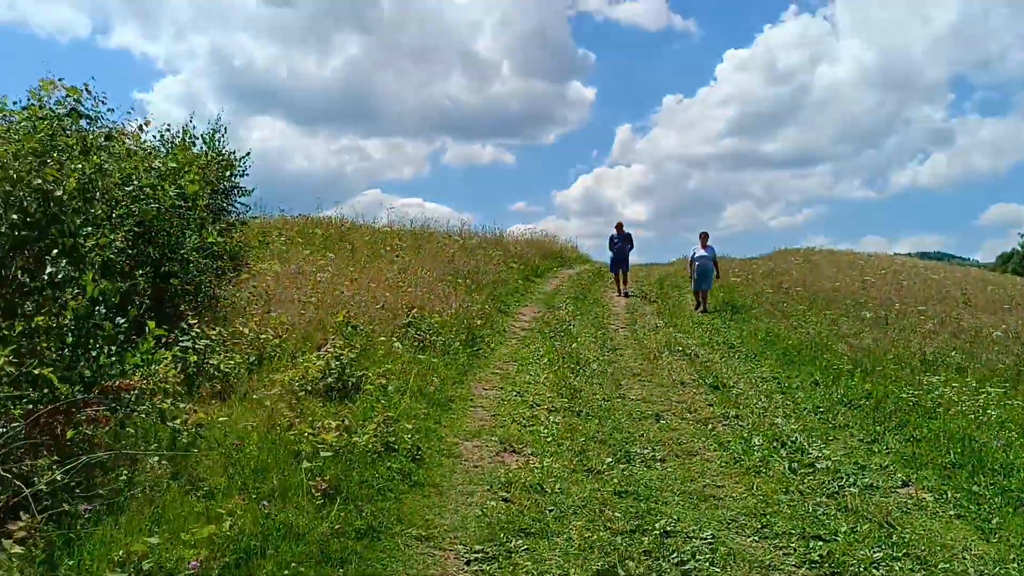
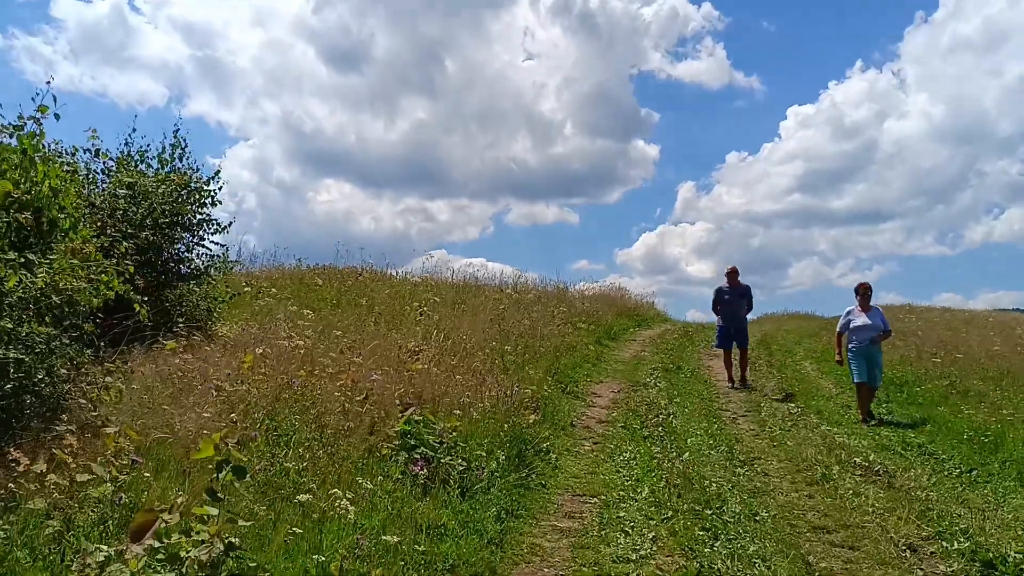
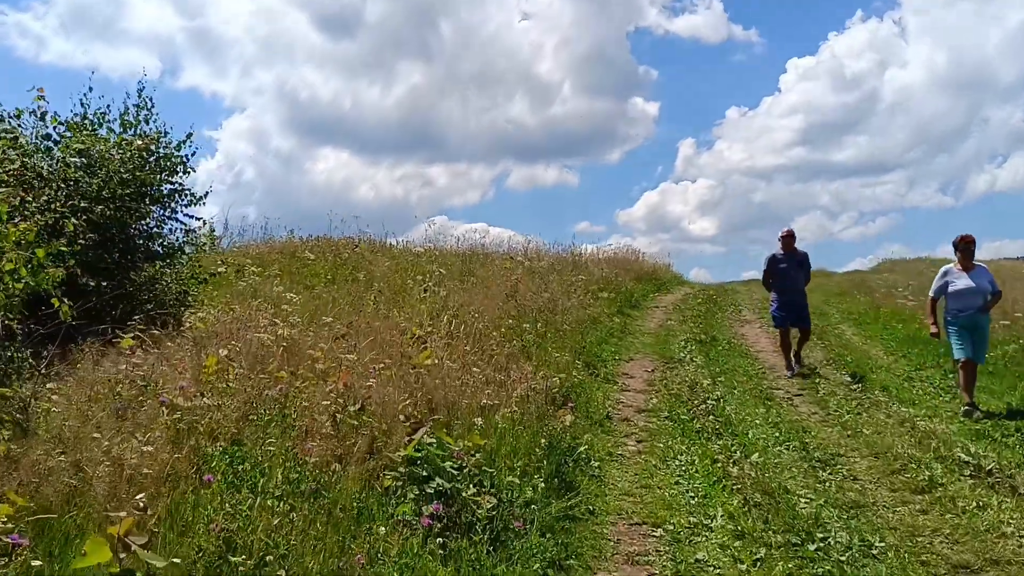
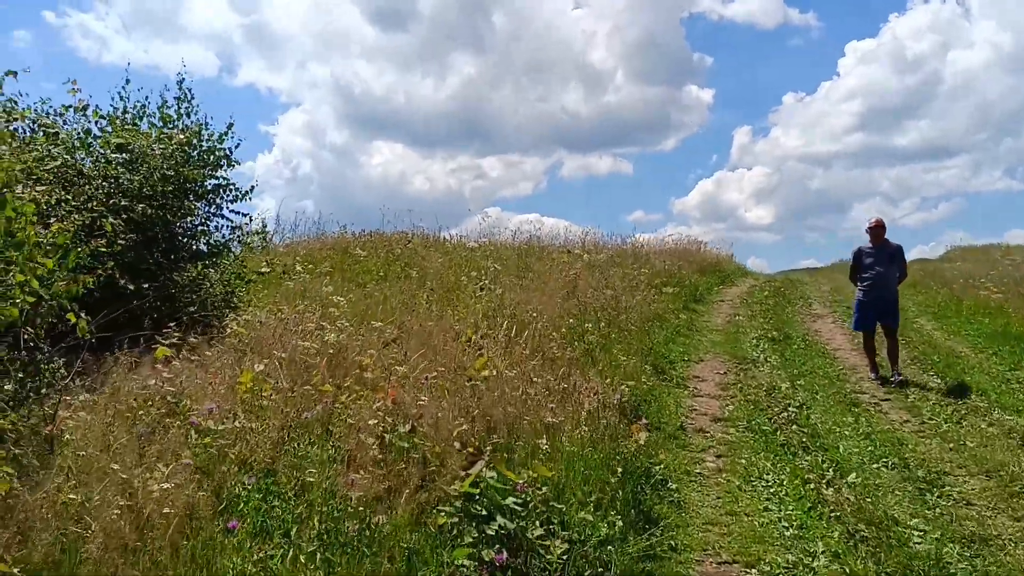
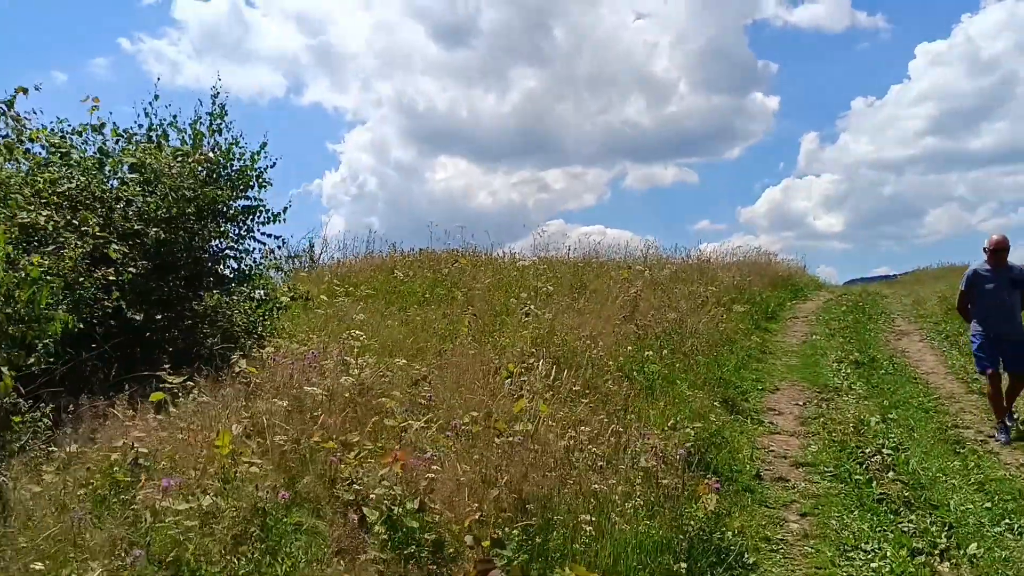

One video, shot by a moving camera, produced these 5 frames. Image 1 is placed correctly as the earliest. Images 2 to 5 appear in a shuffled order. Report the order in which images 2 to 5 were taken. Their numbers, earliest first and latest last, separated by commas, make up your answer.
2, 3, 4, 5
